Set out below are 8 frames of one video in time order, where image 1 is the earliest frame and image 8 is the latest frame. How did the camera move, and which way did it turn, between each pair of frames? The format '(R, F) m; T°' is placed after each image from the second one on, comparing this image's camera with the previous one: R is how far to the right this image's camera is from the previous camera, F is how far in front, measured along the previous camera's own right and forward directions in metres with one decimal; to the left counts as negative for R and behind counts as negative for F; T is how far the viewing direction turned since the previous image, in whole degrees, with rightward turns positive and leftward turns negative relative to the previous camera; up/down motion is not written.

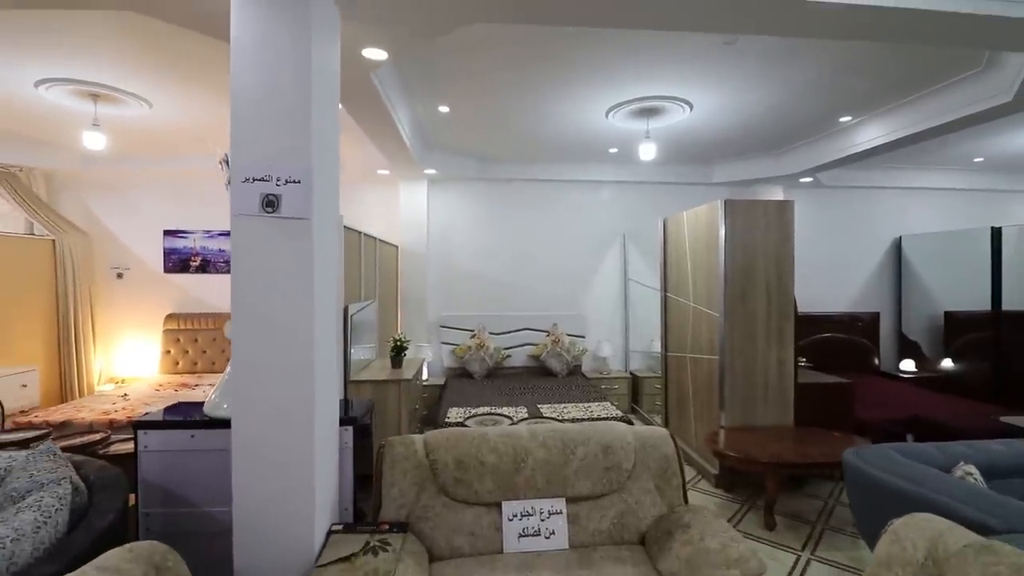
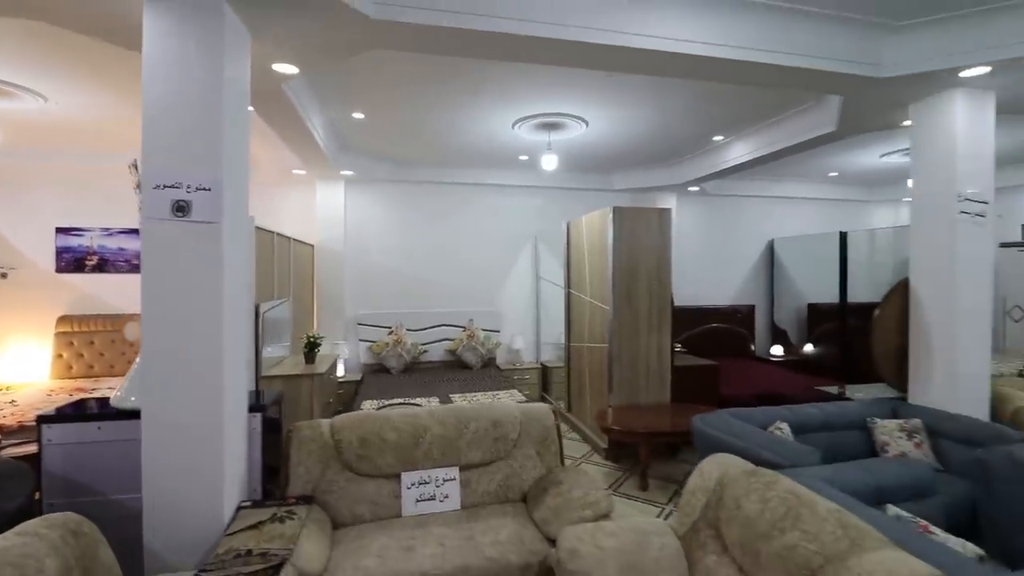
(+0.2, -0.3) m; +8°
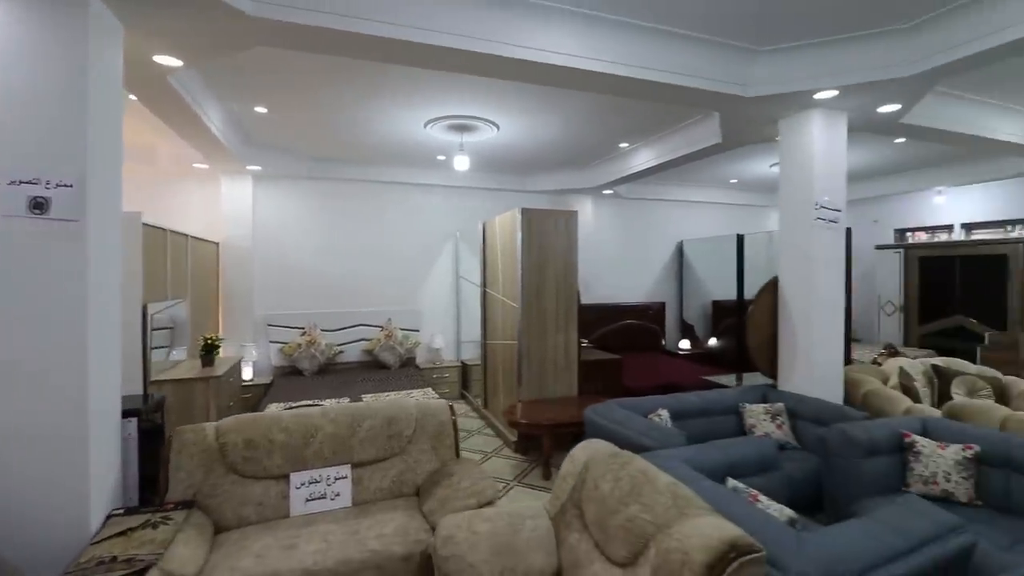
(+0.2, -0.1) m; +7°
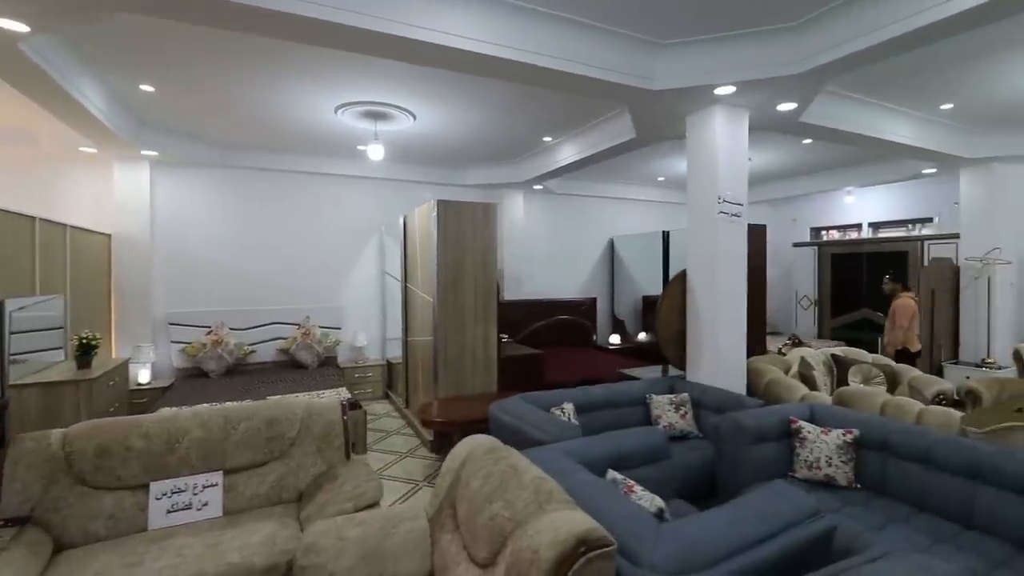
(+0.3, +0.1) m; +5°
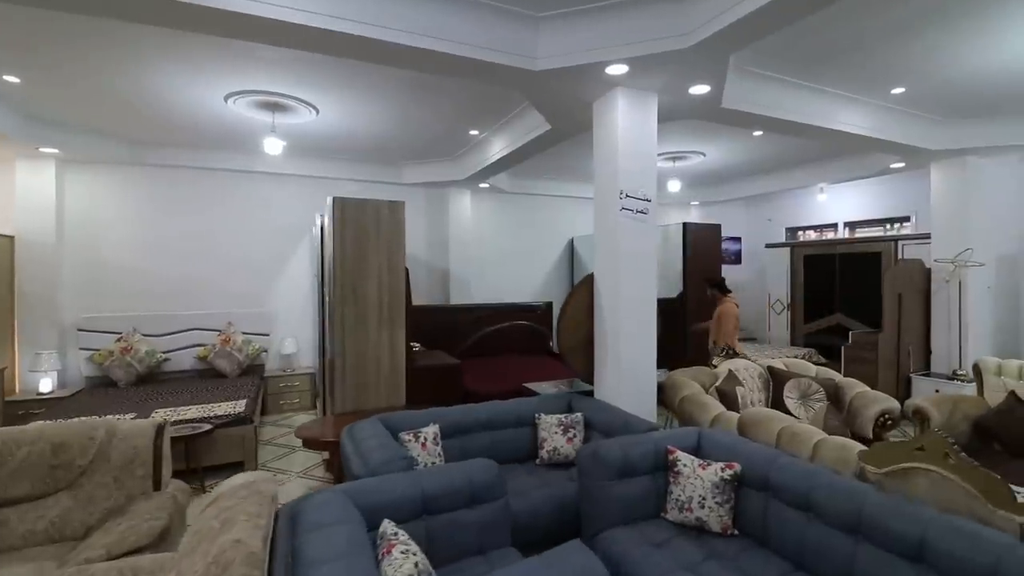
(+0.8, +0.4) m; -1°
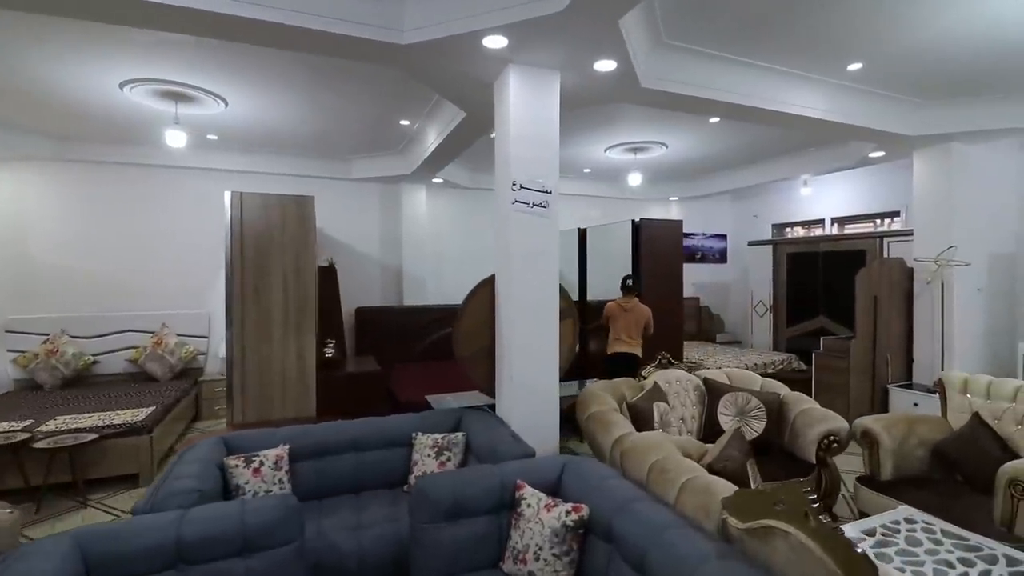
(+0.8, +0.3) m; -2°
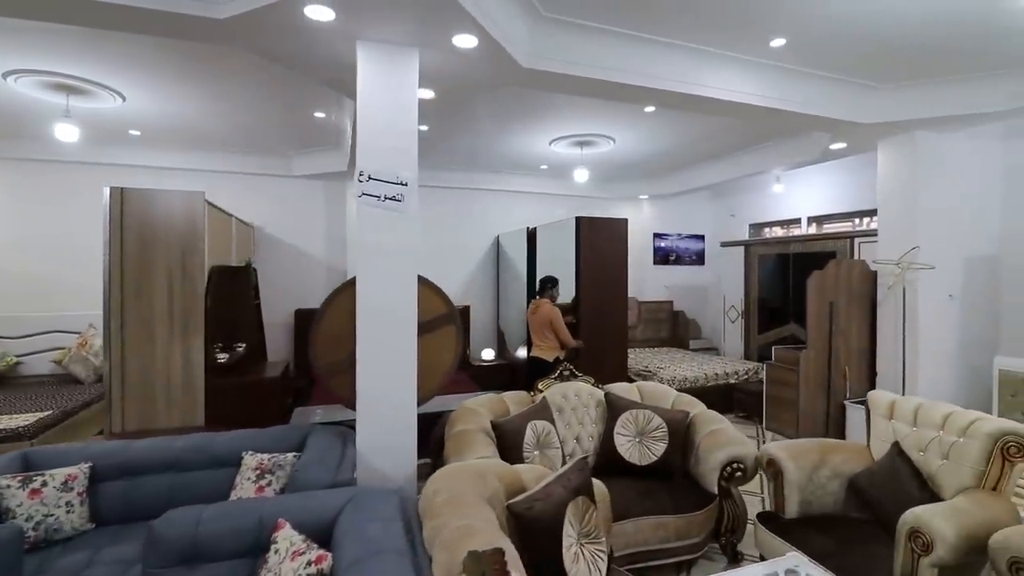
(+0.8, +0.3) m; -3°
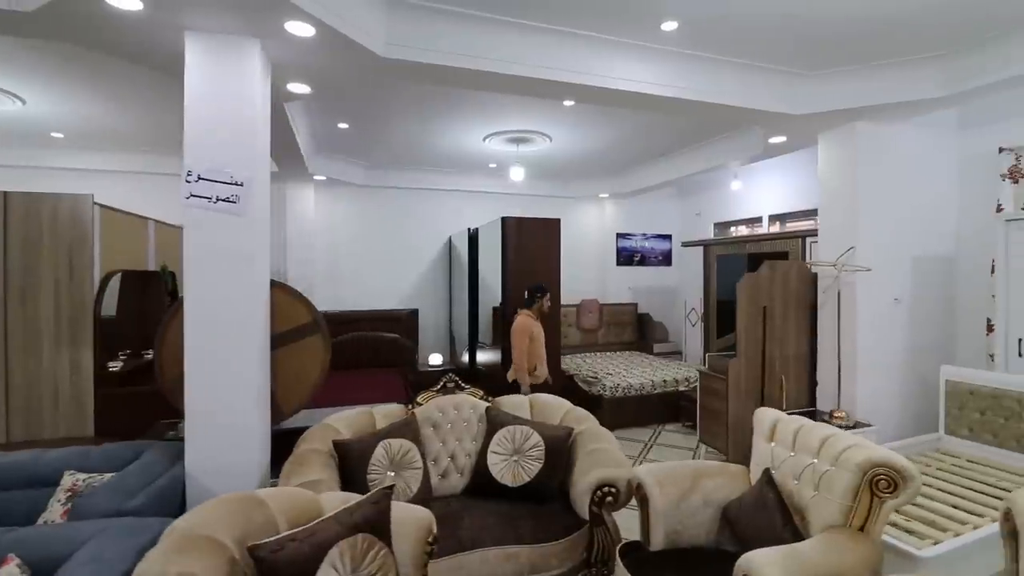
(+0.8, +0.2) m; -2°
